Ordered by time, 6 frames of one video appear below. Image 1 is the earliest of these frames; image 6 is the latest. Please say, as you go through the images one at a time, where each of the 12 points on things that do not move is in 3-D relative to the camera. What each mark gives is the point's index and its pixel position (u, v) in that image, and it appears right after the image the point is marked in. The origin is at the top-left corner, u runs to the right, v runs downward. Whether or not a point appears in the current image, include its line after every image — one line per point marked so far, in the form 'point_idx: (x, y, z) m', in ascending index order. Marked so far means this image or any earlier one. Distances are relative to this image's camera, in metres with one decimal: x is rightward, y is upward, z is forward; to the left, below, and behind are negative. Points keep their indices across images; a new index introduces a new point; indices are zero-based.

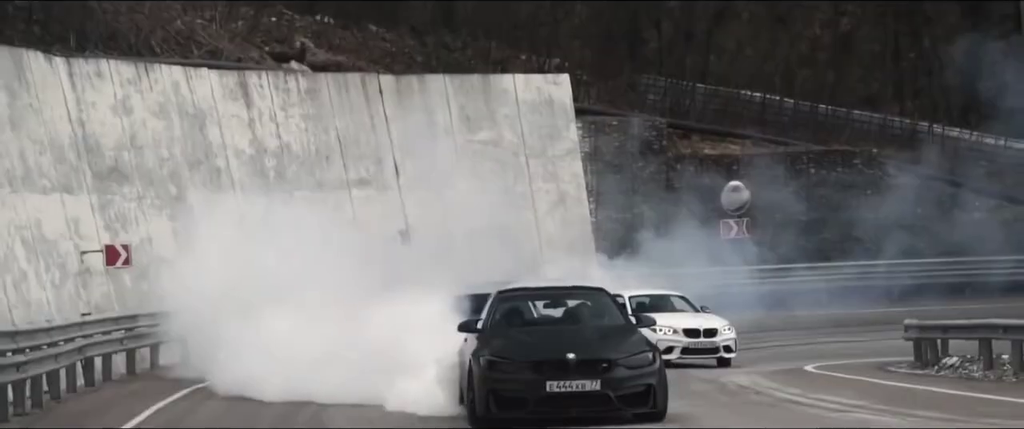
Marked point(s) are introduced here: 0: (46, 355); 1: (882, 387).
0: (-3.1, -0.9, +18.1) m
1: (+2.5, -1.1, +18.3) m
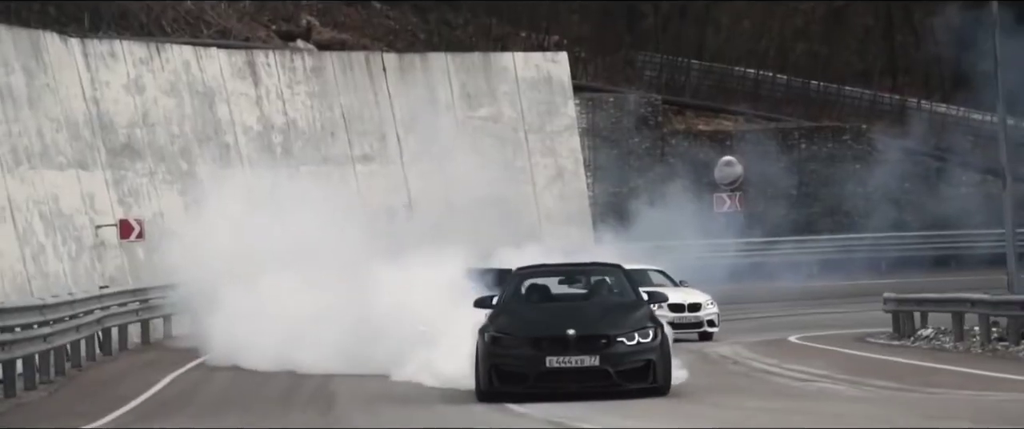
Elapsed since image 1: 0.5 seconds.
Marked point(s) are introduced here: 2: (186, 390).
0: (-3.1, -0.8, +19.3) m
1: (+2.4, -1.0, +19.5) m
2: (-1.9, -1.0, +16.0) m
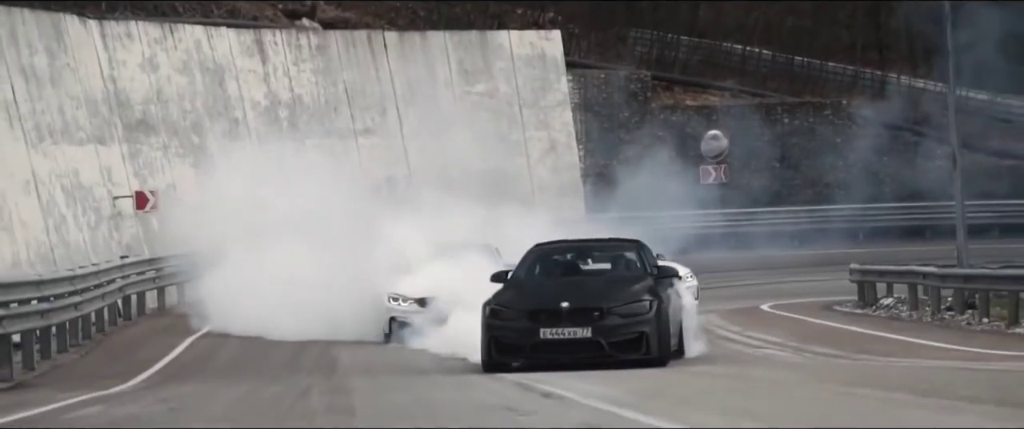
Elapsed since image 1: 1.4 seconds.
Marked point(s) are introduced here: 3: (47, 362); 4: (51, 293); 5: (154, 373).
0: (-3.2, -0.6, +21.2) m
1: (+2.3, -0.9, +21.4) m
2: (-2.0, -0.9, +17.9) m
3: (-3.1, -1.0, +18.1) m
4: (-3.1, -0.5, +18.4) m
5: (-2.0, -0.9, +15.4) m
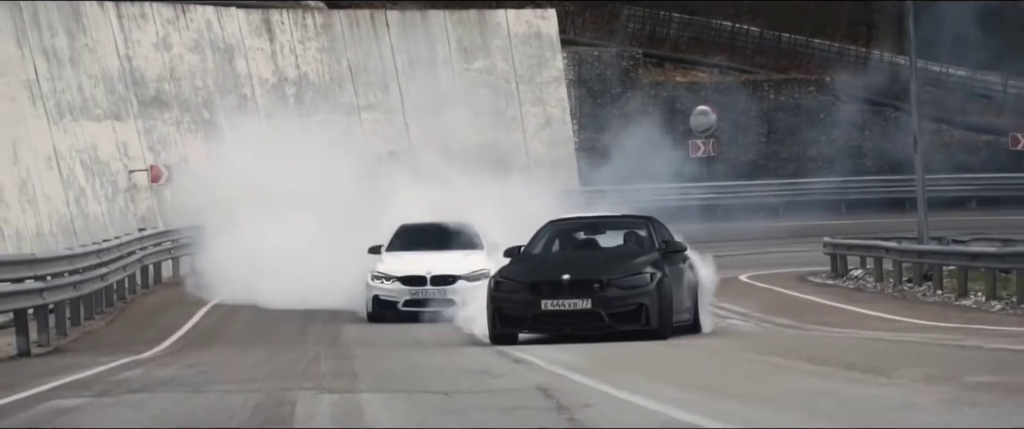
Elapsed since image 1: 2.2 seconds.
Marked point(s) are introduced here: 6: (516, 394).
0: (-3.3, -0.5, +23.0) m
1: (+2.3, -0.7, +23.1) m
2: (-2.1, -0.8, +19.7) m
3: (-3.2, -0.8, +19.9) m
4: (-3.2, -0.4, +20.2) m
5: (-2.1, -0.8, +17.2) m
6: (0.0, -0.5, +8.0) m
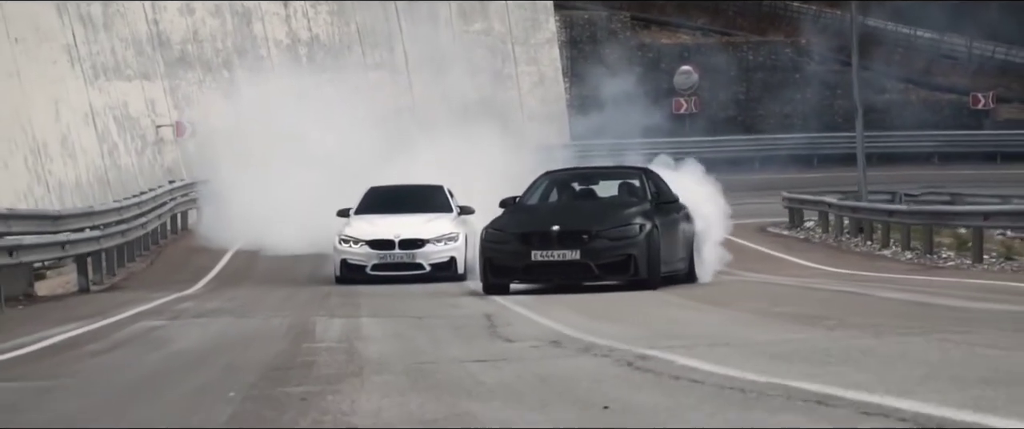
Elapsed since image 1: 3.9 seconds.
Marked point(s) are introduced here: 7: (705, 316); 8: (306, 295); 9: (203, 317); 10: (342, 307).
0: (-3.5, 0.0, +26.4) m
1: (+2.1, -0.3, +26.5) m
2: (-2.3, -0.4, +23.1) m
3: (-3.3, -0.5, +23.3) m
4: (-3.3, 0.0, +23.6) m
5: (-2.3, -0.5, +20.6) m
6: (-0.2, -0.4, +11.4) m
7: (+0.8, -0.4, +11.4) m
8: (-1.2, -0.5, +16.6) m
9: (-1.5, -0.5, +13.1) m
10: (-0.9, -0.5, +14.4) m
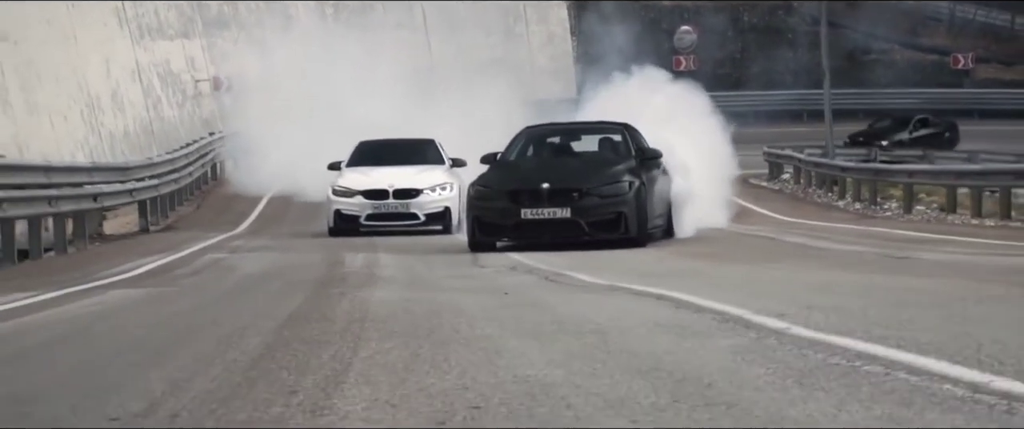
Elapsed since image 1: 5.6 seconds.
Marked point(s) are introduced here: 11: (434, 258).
0: (-3.4, +0.5, +29.9) m
1: (+2.2, +0.2, +30.0) m
2: (-2.3, 0.0, +26.6) m
3: (-3.3, 0.0, +26.8) m
4: (-3.3, +0.5, +27.1) m
5: (-2.3, -0.1, +24.1) m
6: (-0.3, -0.2, +14.9) m
7: (+0.7, -0.2, +14.9) m
8: (-1.3, -0.2, +20.1) m
9: (-1.5, -0.2, +16.6) m
10: (-1.0, -0.2, +17.9) m
11: (-0.4, -0.2, +14.8) m
